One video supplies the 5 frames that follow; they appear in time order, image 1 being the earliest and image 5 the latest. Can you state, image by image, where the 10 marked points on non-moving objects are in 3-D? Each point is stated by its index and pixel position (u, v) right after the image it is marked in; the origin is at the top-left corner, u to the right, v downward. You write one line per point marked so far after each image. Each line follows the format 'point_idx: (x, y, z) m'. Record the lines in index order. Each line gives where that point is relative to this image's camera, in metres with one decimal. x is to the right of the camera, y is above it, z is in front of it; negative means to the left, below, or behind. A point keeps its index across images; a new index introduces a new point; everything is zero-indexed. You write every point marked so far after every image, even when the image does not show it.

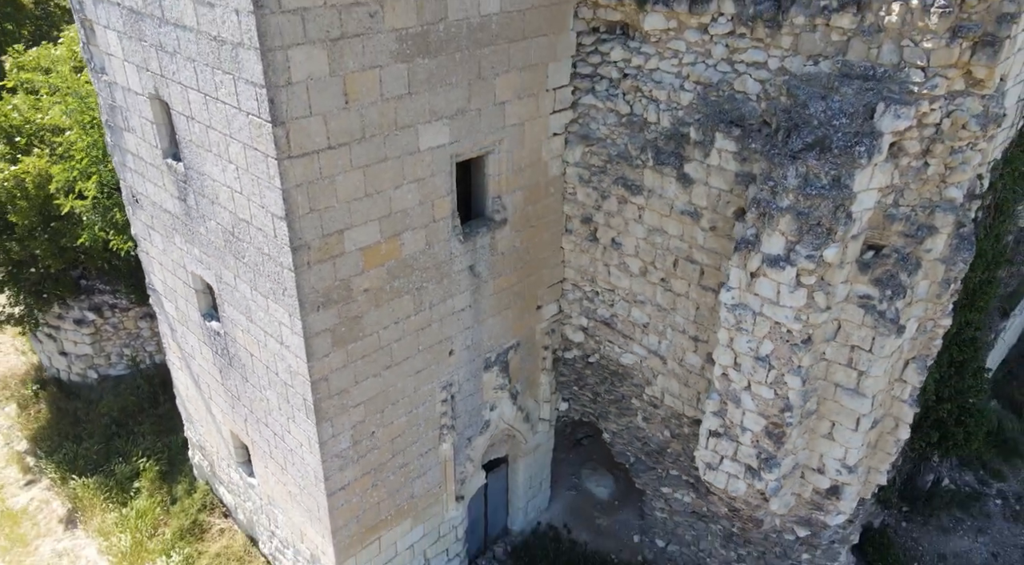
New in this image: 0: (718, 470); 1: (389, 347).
0: (+1.8, -1.7, +7.0) m
1: (-1.1, -0.6, +6.8) m
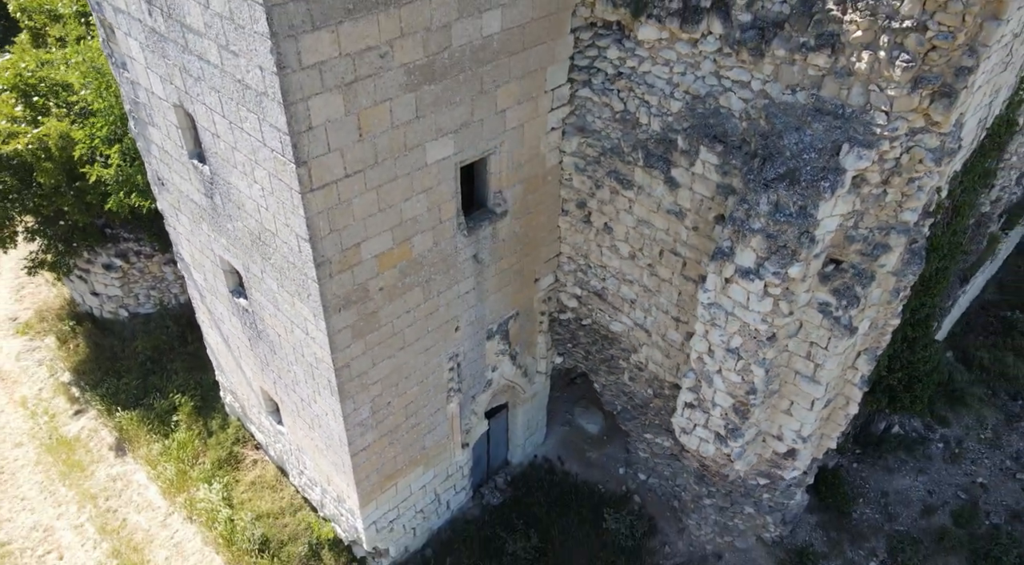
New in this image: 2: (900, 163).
0: (+1.8, -1.5, +8.1) m
1: (-1.1, -0.5, +7.7) m
2: (+3.1, +0.9, +6.2) m
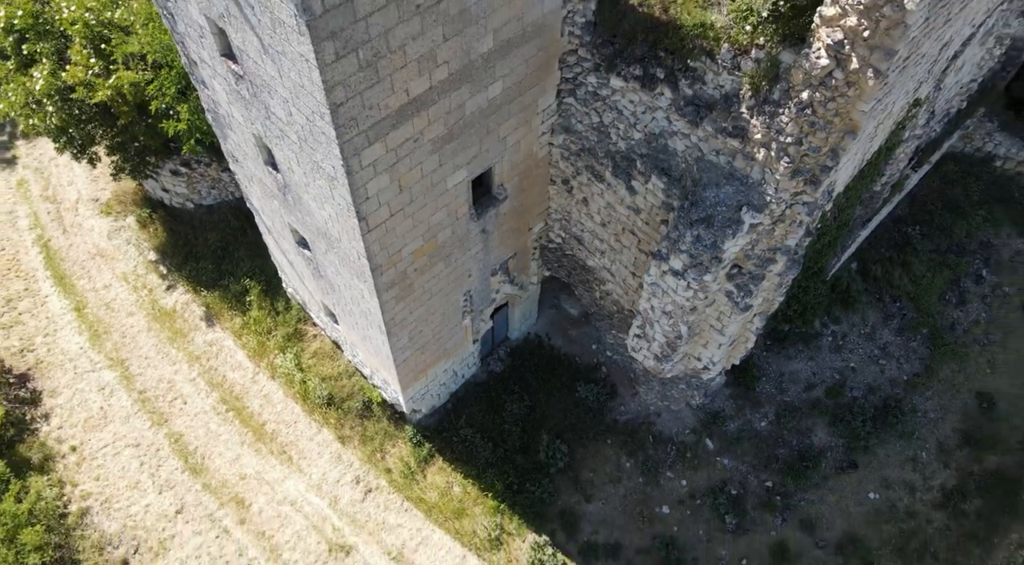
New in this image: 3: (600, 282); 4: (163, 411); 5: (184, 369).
0: (+1.8, -1.0, +11.3) m
1: (-1.1, -0.1, +10.6) m
2: (+3.0, +0.8, +8.8) m
3: (+1.3, 0.0, +12.0) m
4: (-6.1, -2.2, +13.9) m
5: (-5.9, -1.6, +14.3) m
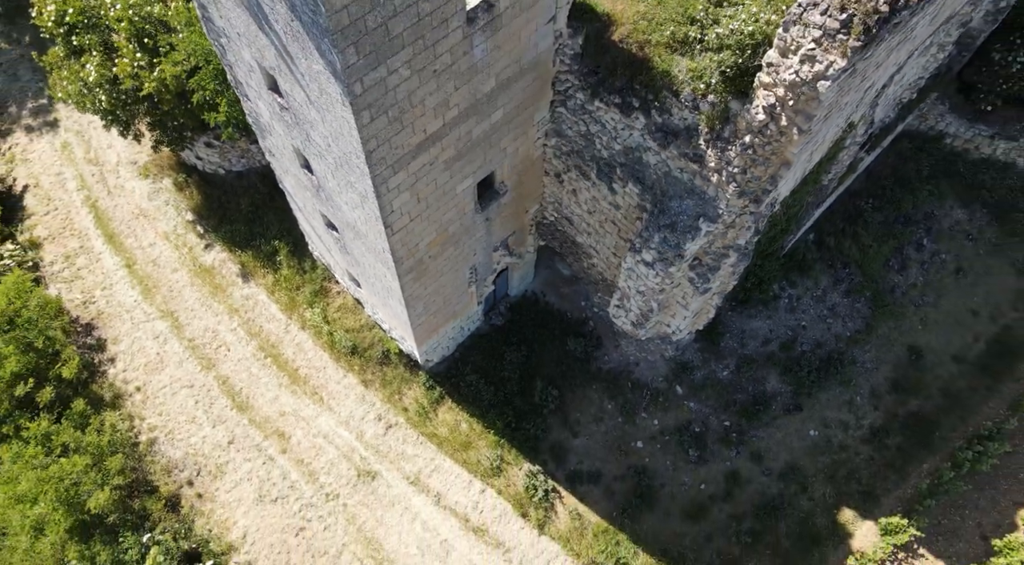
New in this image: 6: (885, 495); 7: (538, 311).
0: (+1.8, -0.6, +13.4) m
1: (-1.1, +0.2, +12.6) m
2: (+3.0, +0.8, +10.7) m
3: (+1.3, +0.5, +13.9) m
4: (-6.1, -1.5, +16.1) m
5: (-6.0, -0.8, +16.4) m
6: (+6.7, -3.8, +14.2) m
7: (+0.5, -0.6, +15.9) m
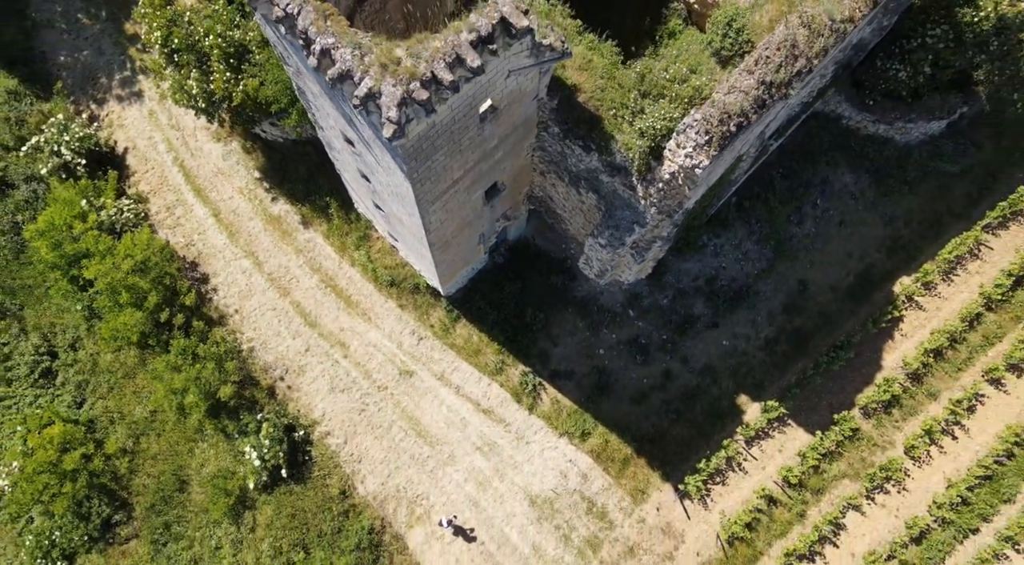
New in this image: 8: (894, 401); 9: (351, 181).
0: (+1.7, +0.3, +19.0) m
1: (-1.2, +0.9, +18.0) m
2: (+3.0, +1.2, +16.0) m
3: (+1.2, +1.5, +19.3) m
4: (-6.2, -0.1, +21.8) m
5: (-6.0, +0.7, +22.0) m
6: (+6.6, -2.6, +20.4) m
7: (+0.5, +0.8, +21.4) m
8: (+9.6, -3.0, +19.8) m
9: (-3.7, +2.3, +18.5) m
